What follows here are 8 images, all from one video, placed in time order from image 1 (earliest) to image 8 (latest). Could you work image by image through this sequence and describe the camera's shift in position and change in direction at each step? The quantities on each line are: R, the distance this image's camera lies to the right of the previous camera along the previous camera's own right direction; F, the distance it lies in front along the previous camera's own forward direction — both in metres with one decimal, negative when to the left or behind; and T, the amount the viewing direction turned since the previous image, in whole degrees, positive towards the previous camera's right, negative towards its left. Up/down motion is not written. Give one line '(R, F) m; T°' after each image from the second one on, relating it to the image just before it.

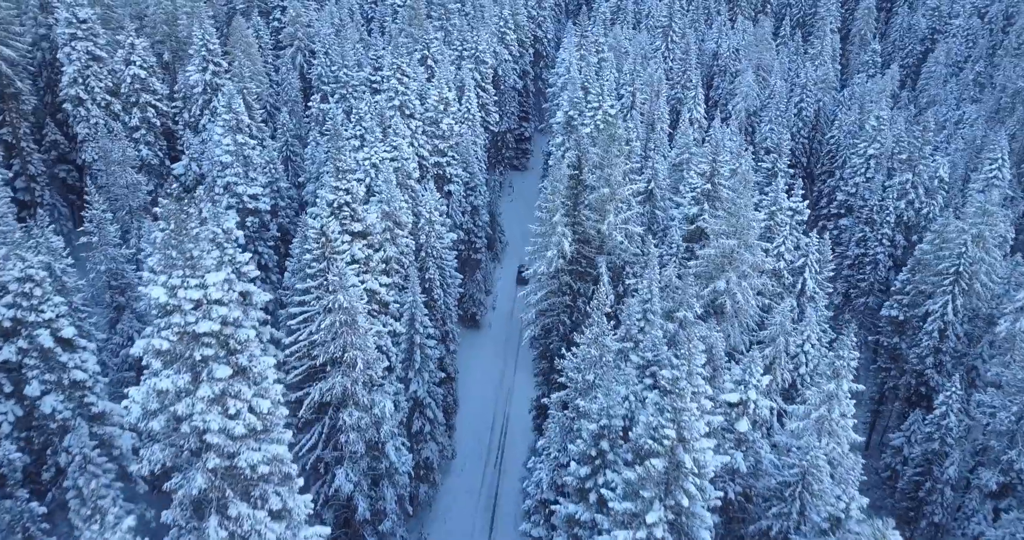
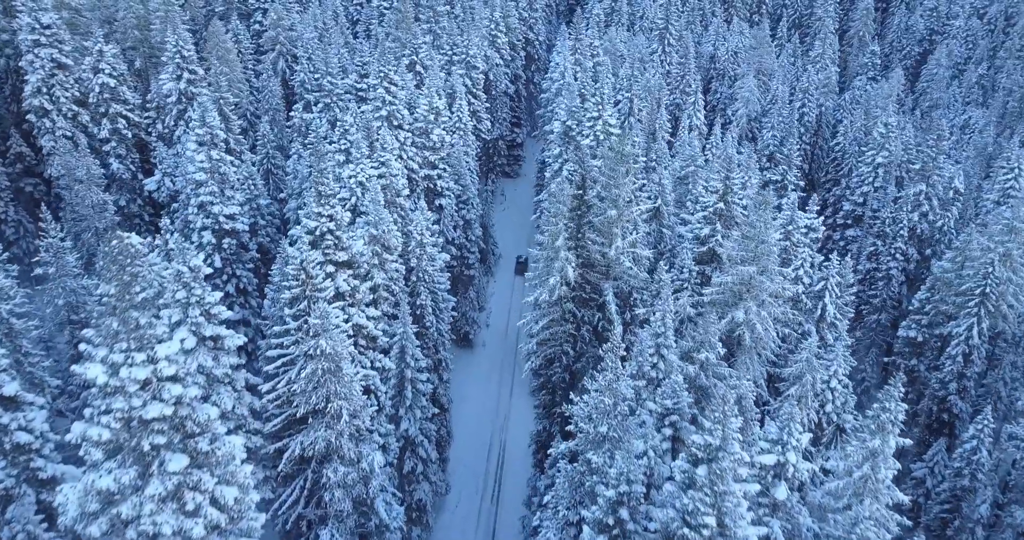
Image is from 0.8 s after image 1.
(-0.4, +2.2) m; +1°
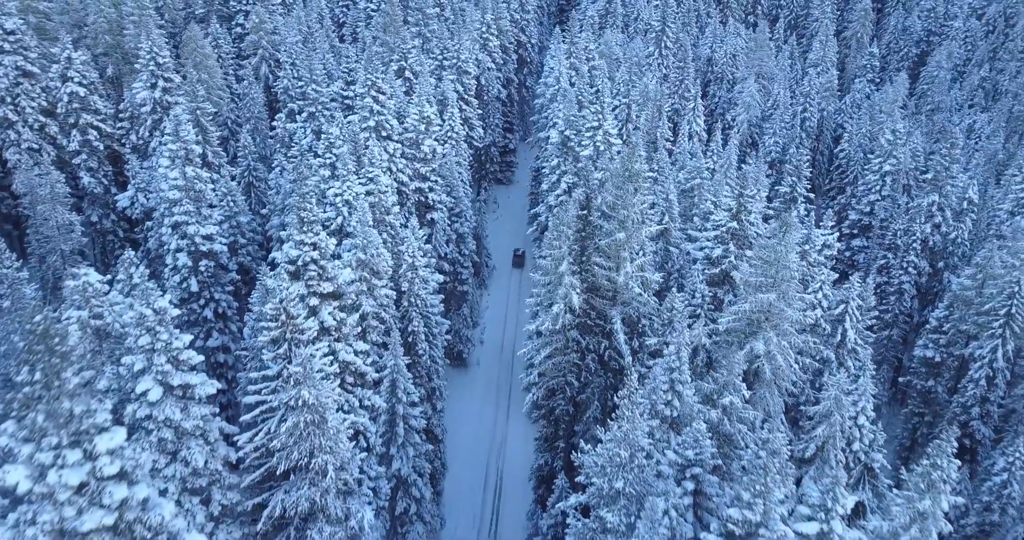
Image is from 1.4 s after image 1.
(-0.3, +1.9) m; +1°
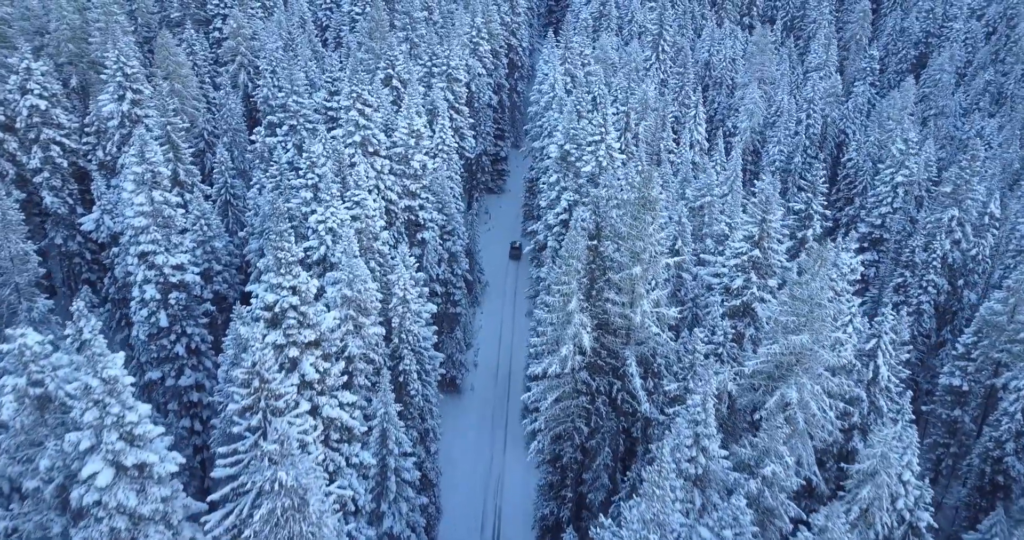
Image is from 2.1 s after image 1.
(-0.4, +2.4) m; +1°
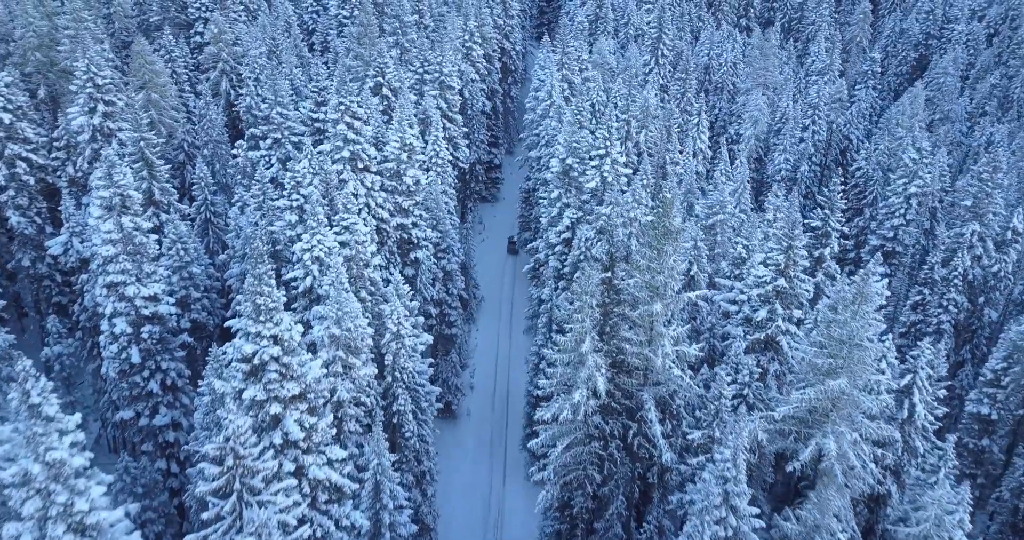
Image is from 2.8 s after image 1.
(-0.4, +2.0) m; +1°
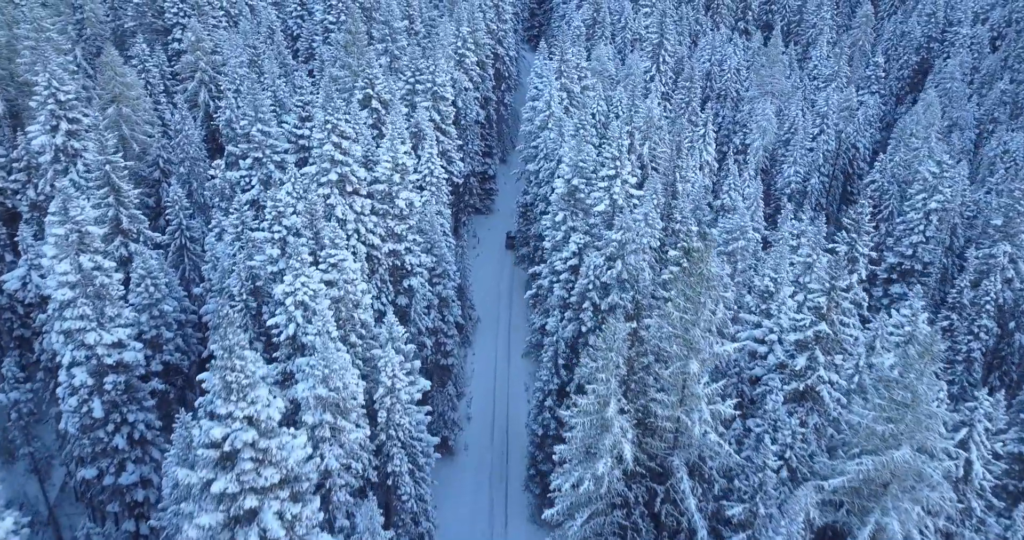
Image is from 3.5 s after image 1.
(-0.5, +2.5) m; +1°
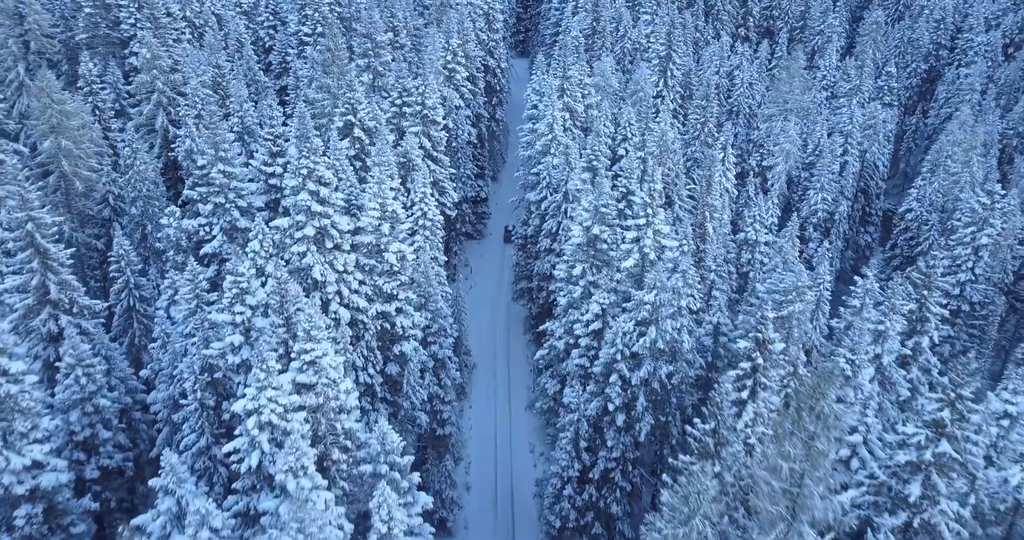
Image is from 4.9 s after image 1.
(-1.0, +4.6) m; +1°
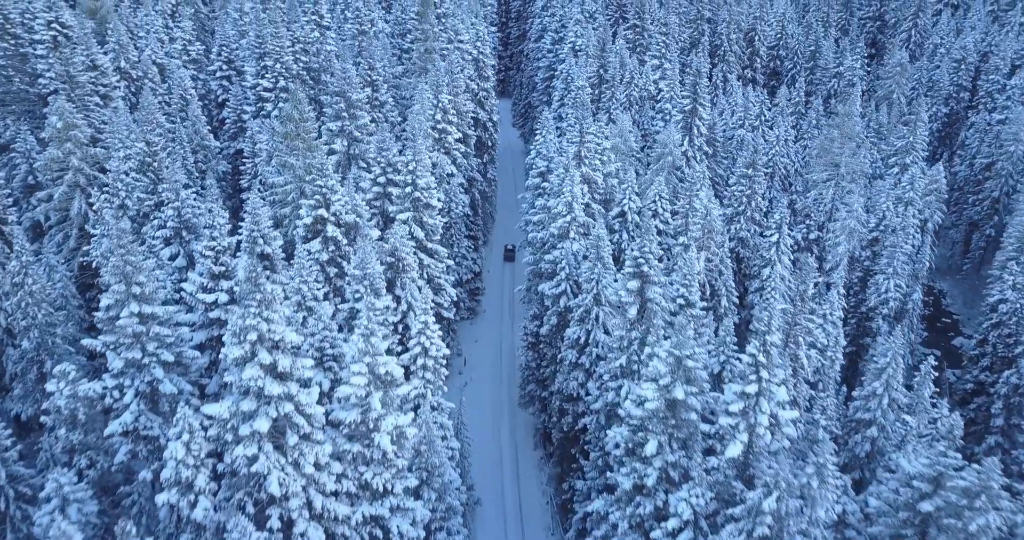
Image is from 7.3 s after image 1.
(-1.8, +7.6) m; +2°
